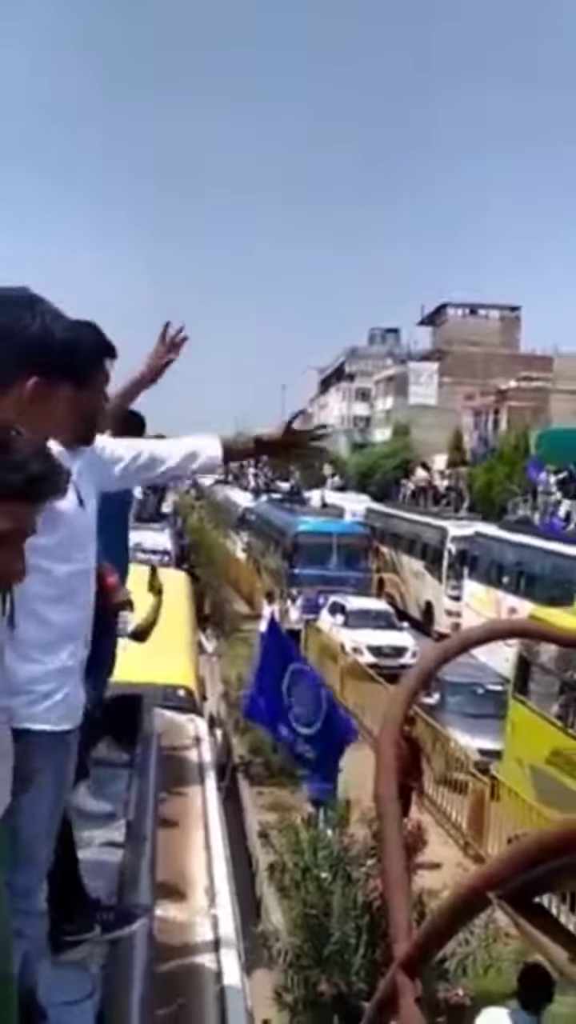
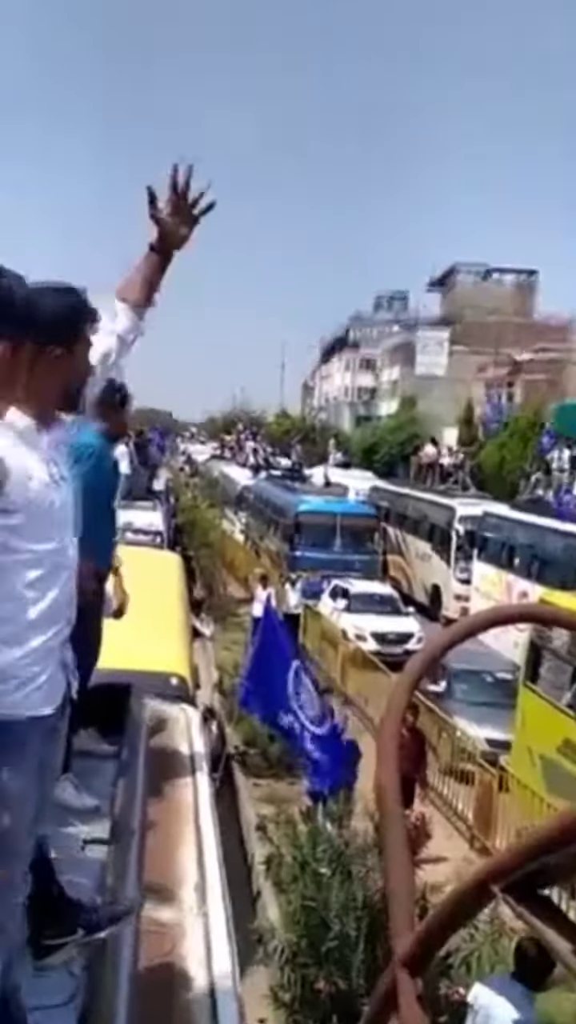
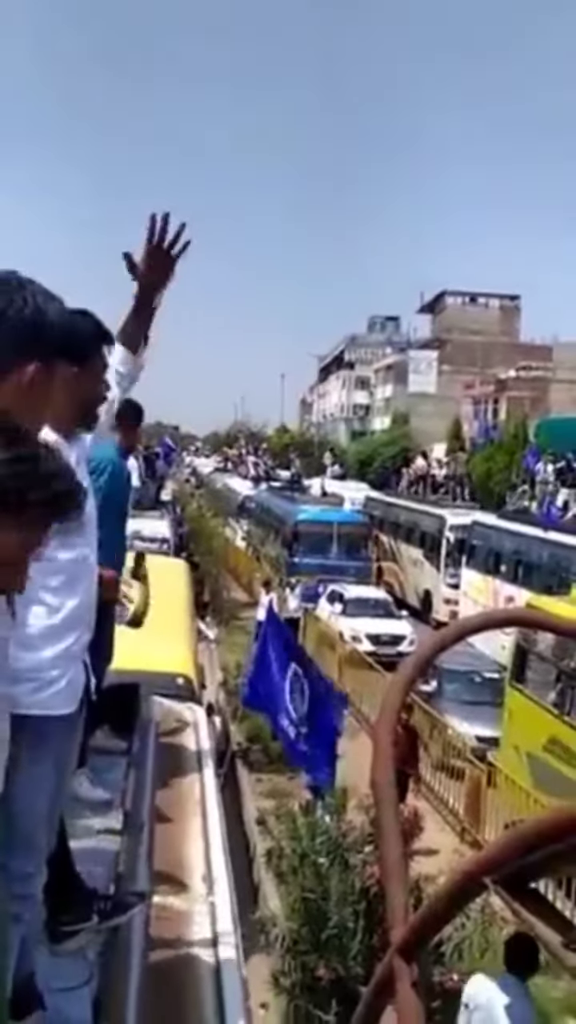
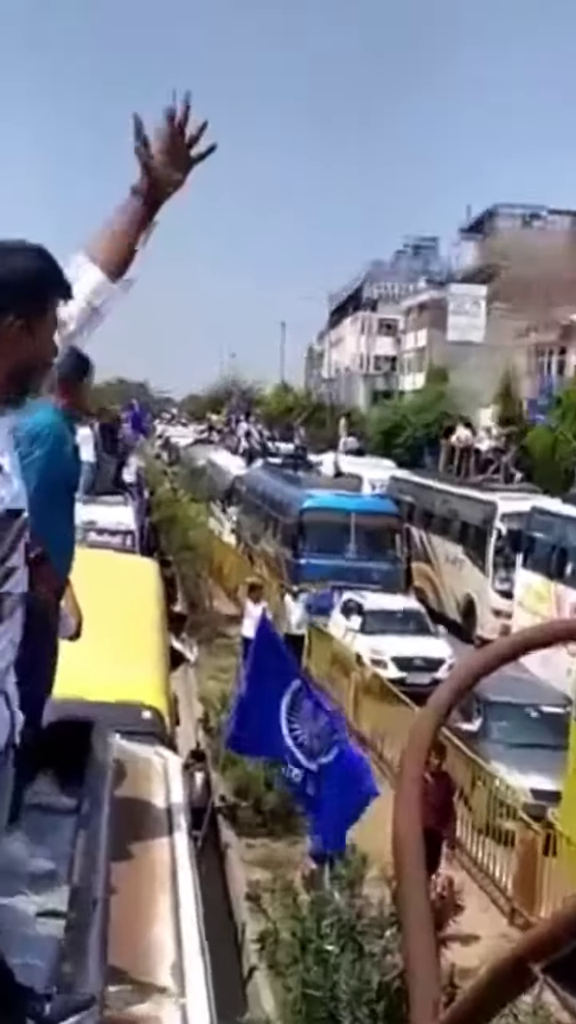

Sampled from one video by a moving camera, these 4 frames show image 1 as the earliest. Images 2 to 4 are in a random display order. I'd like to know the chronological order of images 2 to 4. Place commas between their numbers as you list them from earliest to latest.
3, 2, 4
